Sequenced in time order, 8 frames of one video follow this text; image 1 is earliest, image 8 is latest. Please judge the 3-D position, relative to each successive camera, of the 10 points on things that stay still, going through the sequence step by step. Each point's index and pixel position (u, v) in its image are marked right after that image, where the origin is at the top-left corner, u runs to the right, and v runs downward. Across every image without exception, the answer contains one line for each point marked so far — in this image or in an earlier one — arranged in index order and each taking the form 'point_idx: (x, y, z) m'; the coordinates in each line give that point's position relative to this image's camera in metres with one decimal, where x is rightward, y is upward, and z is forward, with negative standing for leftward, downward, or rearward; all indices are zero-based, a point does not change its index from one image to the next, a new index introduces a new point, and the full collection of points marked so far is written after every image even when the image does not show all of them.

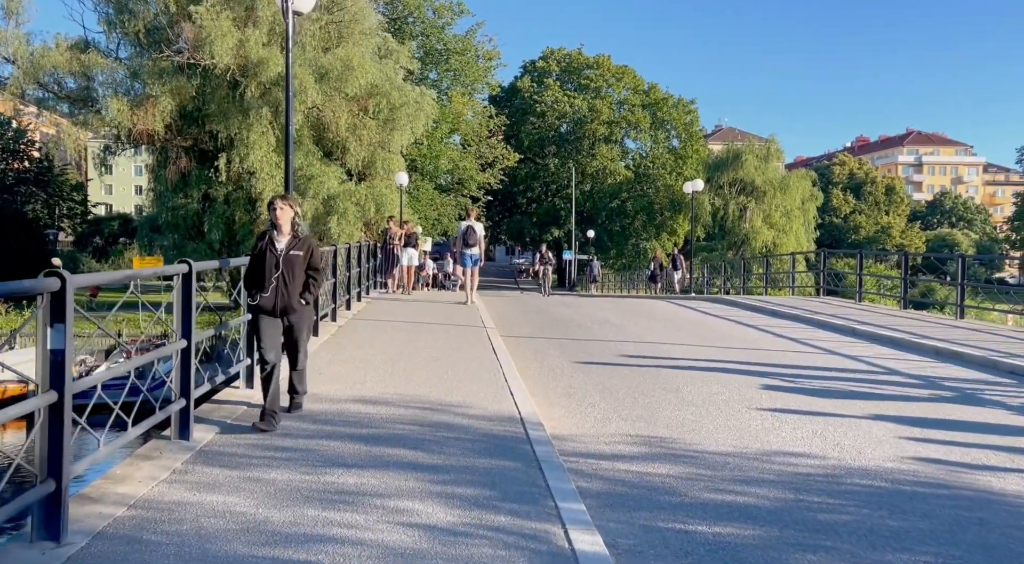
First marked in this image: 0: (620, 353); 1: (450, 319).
0: (+1.3, -0.9, +11.8) m
1: (-0.9, -0.5, +13.9) m
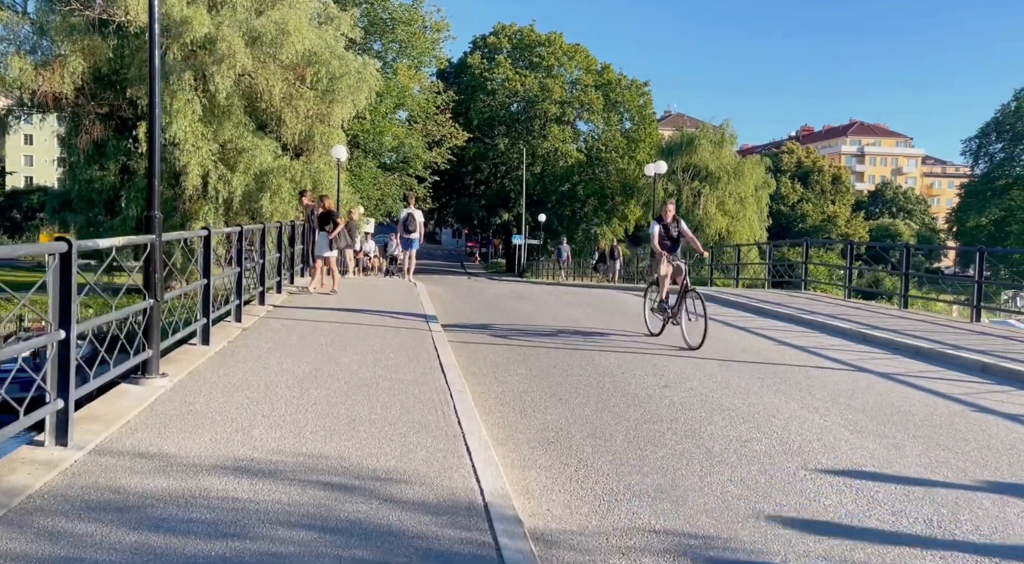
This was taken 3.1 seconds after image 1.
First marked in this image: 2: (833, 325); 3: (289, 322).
0: (+0.9, -0.8, +9.2) m
1: (-1.5, -0.4, +11.2) m
2: (+4.8, -0.6, +14.3) m
3: (-2.5, -0.4, +10.4) m
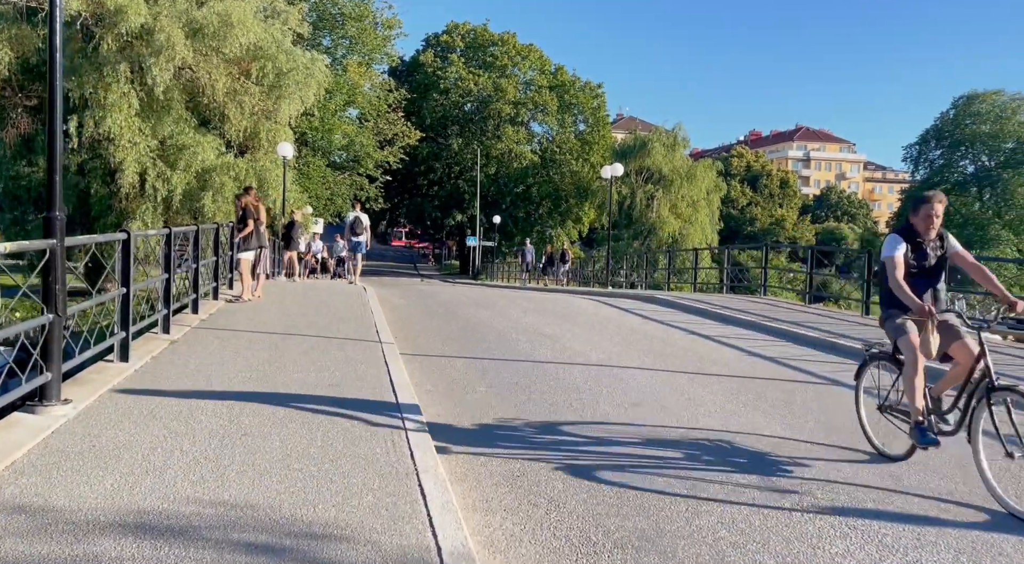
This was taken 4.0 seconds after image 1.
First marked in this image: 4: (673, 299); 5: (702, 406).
0: (+0.5, -0.9, +8.5) m
1: (-2.0, -0.5, +10.3) m
2: (+4.1, -0.7, +13.8) m
3: (-2.9, -0.5, +9.5) m
4: (+3.2, -0.3, +18.9) m
5: (+1.7, -1.1, +8.3) m
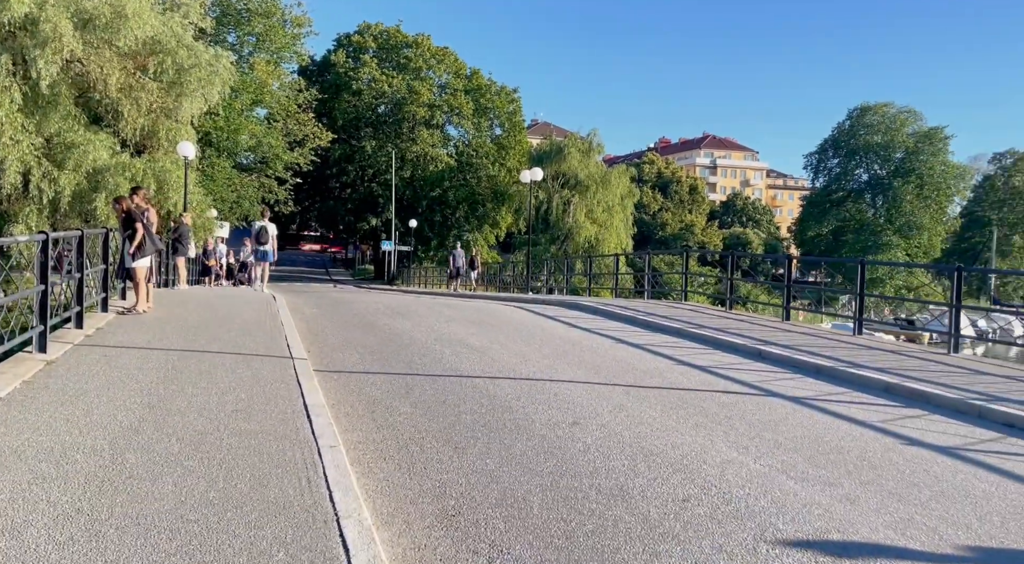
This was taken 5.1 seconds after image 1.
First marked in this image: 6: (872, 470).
0: (-0.1, -1.0, +7.8) m
1: (-2.7, -0.6, +9.4) m
2: (+3.0, -0.8, +13.4) m
3: (-3.6, -0.6, +8.5) m
4: (+1.6, -0.4, +18.5) m
5: (+1.1, -1.2, +7.7) m
6: (+2.6, -1.3, +6.8) m
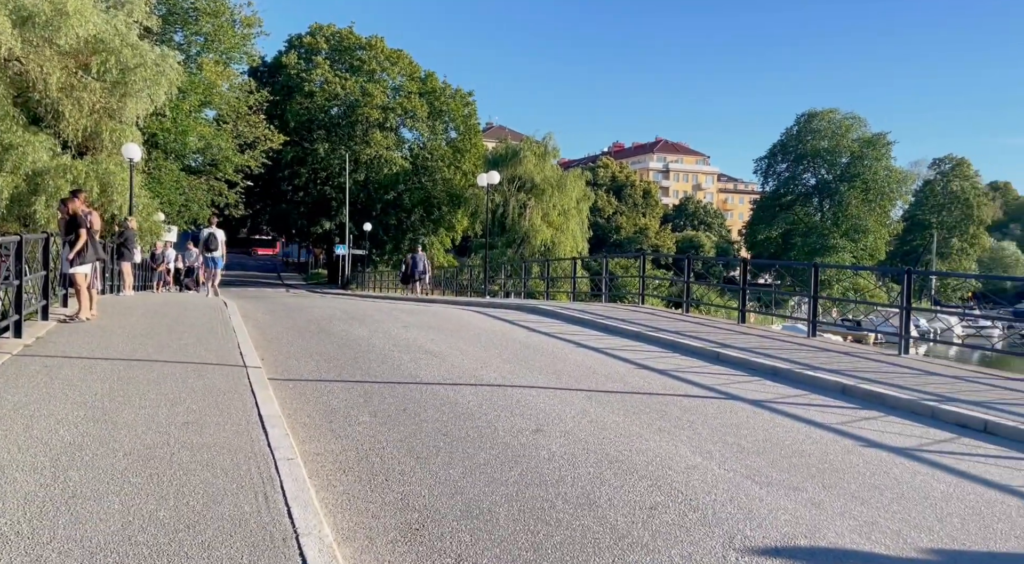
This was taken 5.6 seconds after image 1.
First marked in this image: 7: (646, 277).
0: (-0.4, -1.0, +7.7) m
1: (-3.1, -0.7, +9.1) m
2: (+2.5, -0.8, +13.4) m
3: (-4.0, -0.7, +8.2) m
4: (+0.8, -0.5, +18.4) m
5: (+0.8, -1.2, +7.6) m
6: (+2.3, -1.4, +6.8) m
7: (+2.8, +0.1, +19.6) m
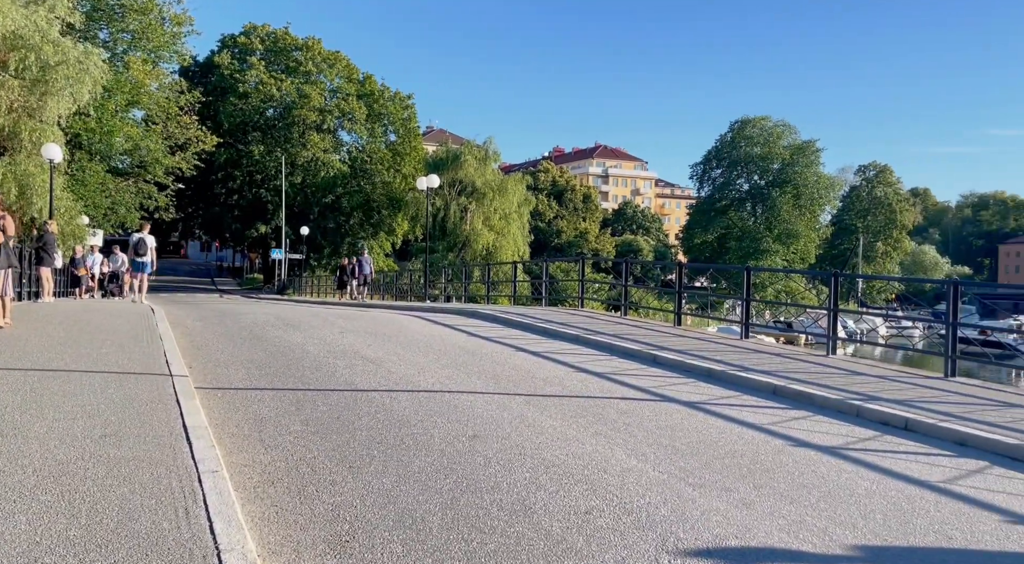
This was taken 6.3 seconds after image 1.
0: (-1.0, -1.1, +7.6) m
1: (-3.7, -0.7, +8.8) m
2: (+1.6, -0.9, +13.4) m
3: (-4.5, -0.7, +7.8) m
4: (-0.3, -0.6, +18.3) m
5: (+0.2, -1.2, +7.6) m
6: (+1.8, -1.4, +6.9) m
7: (+1.6, 0.0, +19.7) m
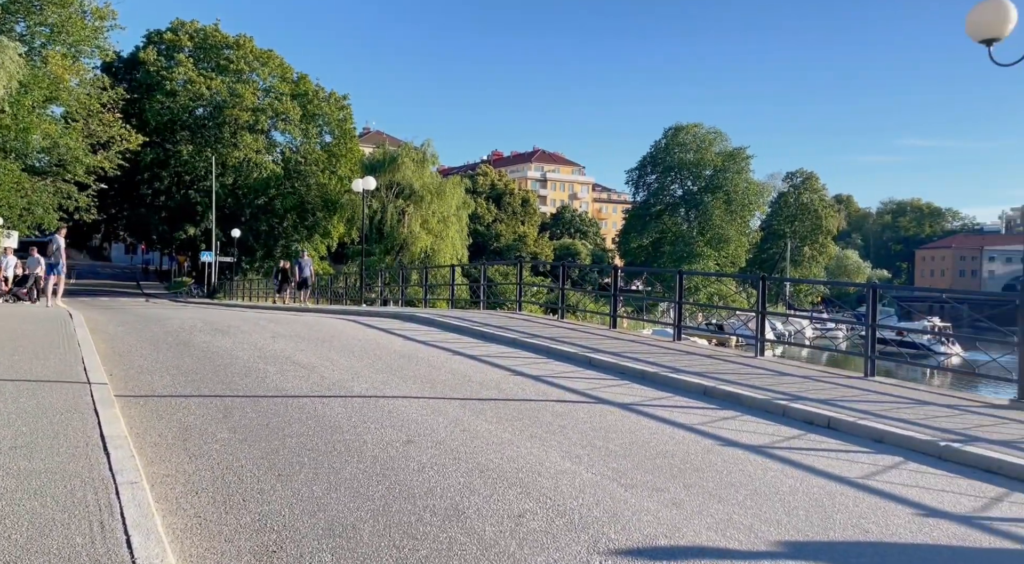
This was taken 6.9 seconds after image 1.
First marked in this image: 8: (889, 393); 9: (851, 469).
0: (-1.5, -1.1, +7.4) m
1: (-4.3, -0.8, +8.5) m
2: (+0.7, -0.9, +13.5) m
3: (-5.0, -0.7, +7.5) m
4: (-1.6, -0.7, +18.2) m
5: (-0.3, -1.2, +7.5) m
6: (+1.4, -1.4, +6.9) m
7: (+0.2, -0.1, +19.7) m
8: (+3.9, -1.1, +9.7) m
9: (+2.6, -1.4, +7.2) m
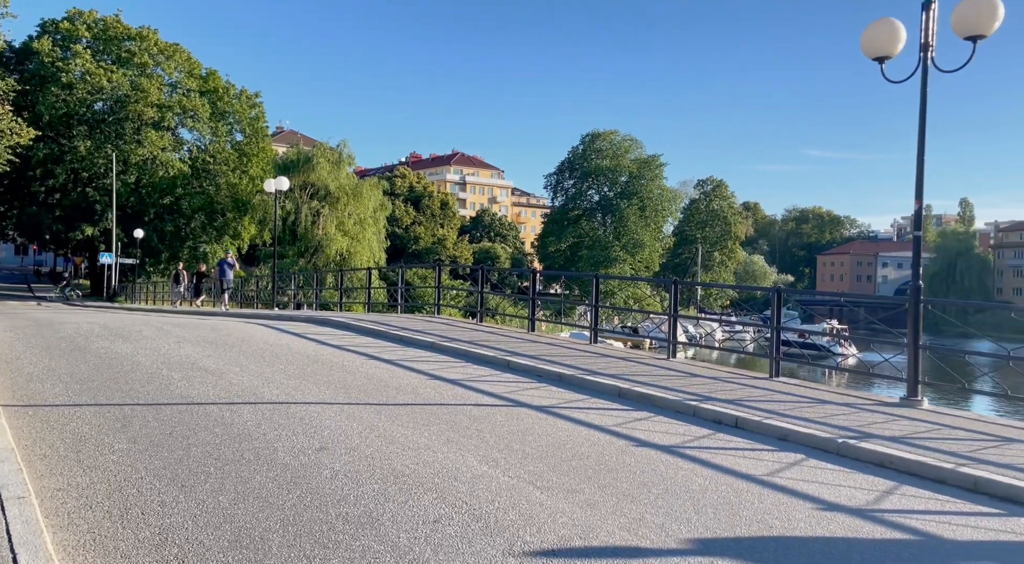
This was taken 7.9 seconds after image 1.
0: (-2.1, -1.1, +7.2) m
1: (-5.0, -0.8, +8.1) m
2: (-0.5, -1.0, +13.4) m
3: (-5.7, -0.8, +7.0) m
4: (-3.2, -0.7, +18.0) m
5: (-1.0, -1.3, +7.4) m
6: (+0.7, -1.4, +7.0) m
7: (-1.5, -0.1, +19.6) m
8: (+3.0, -1.2, +10.0) m
9: (+2.0, -1.5, +7.3) m
